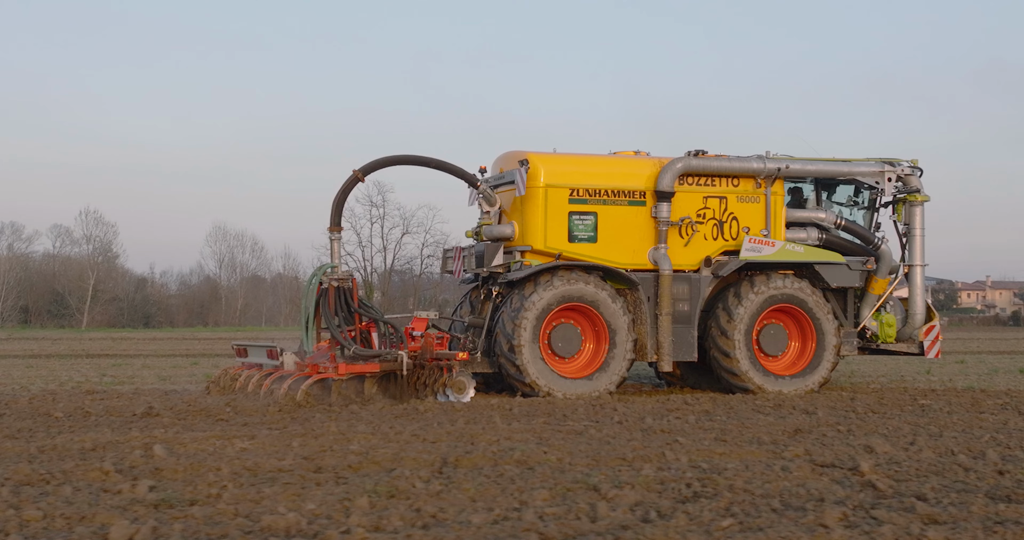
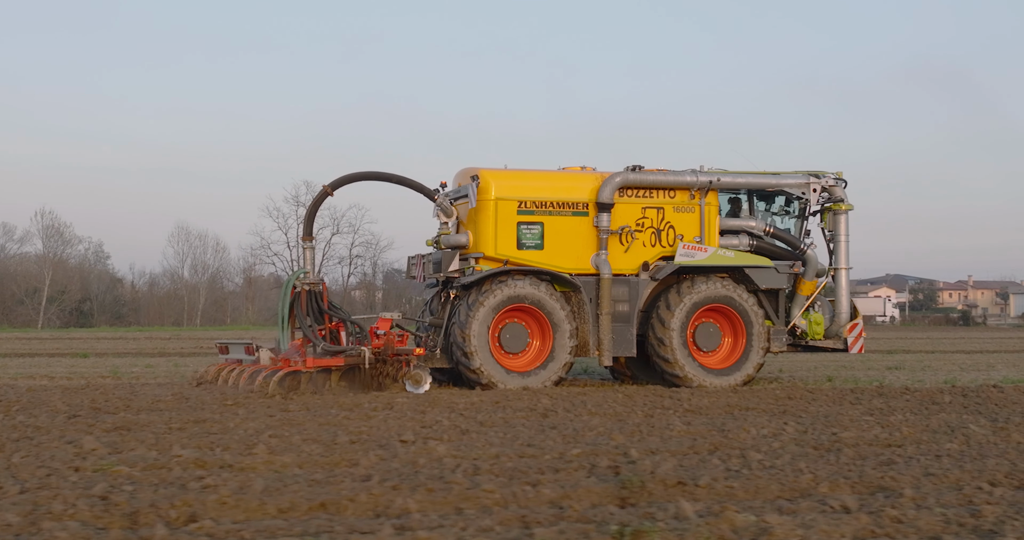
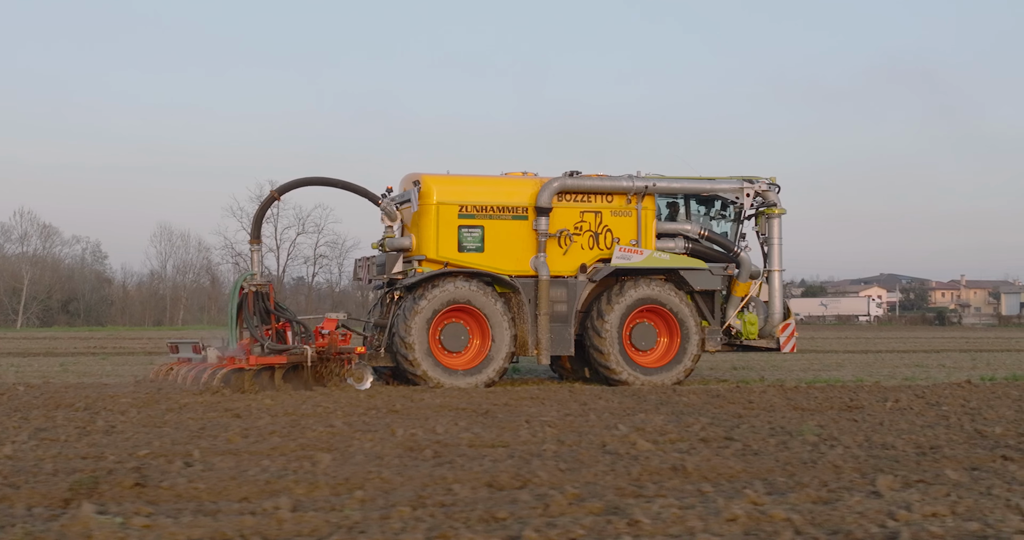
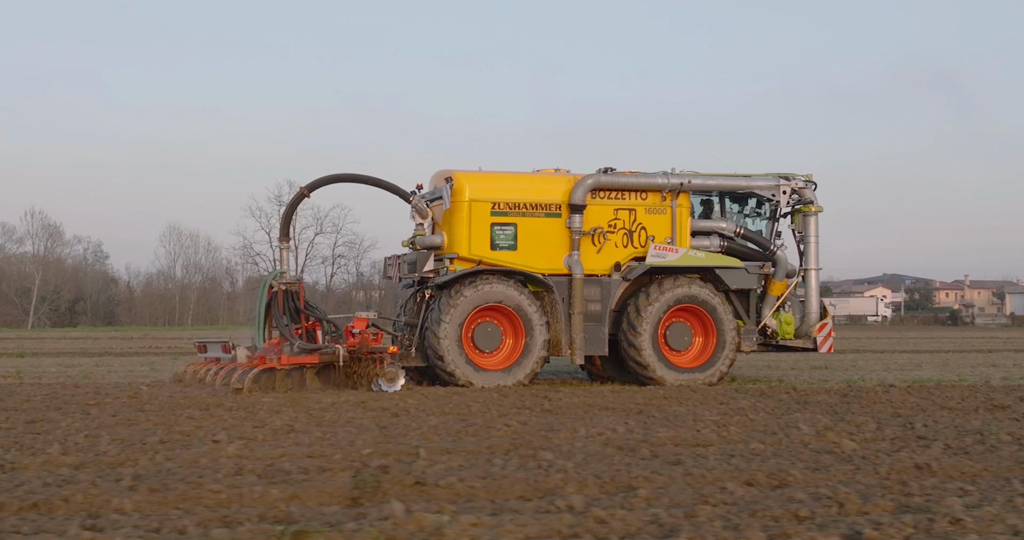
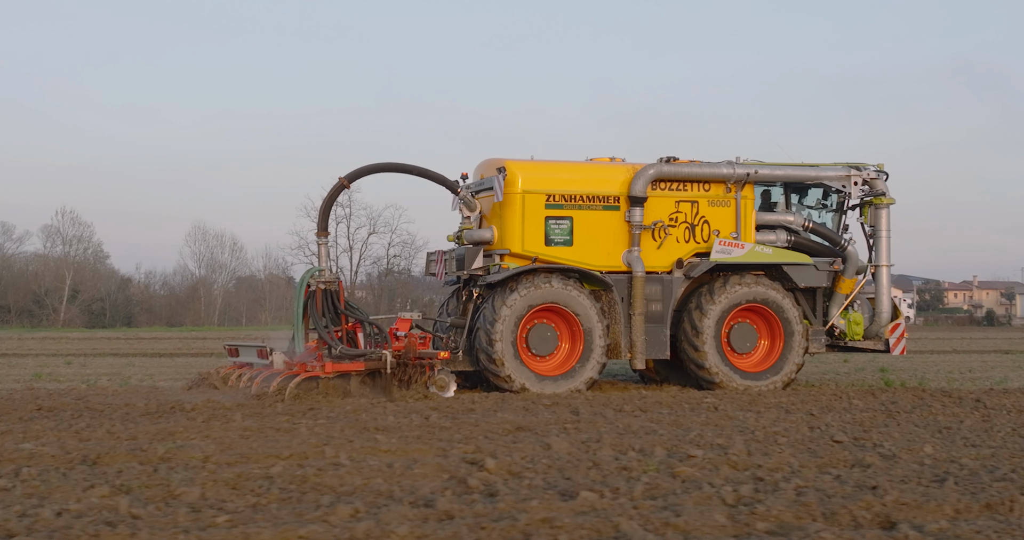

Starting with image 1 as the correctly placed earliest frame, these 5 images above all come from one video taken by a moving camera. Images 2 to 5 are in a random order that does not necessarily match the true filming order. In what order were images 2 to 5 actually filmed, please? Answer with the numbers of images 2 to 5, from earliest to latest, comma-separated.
5, 2, 4, 3
